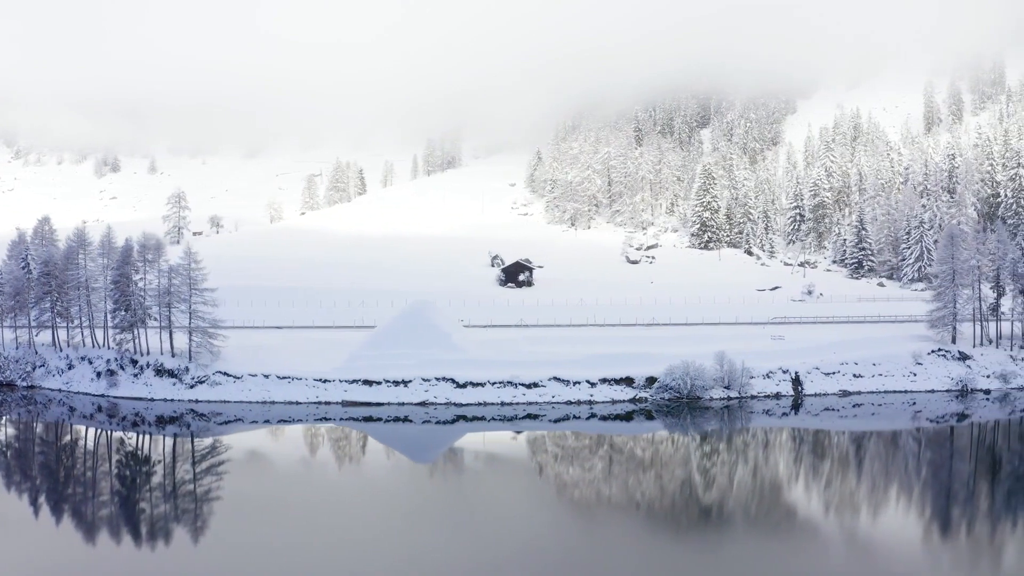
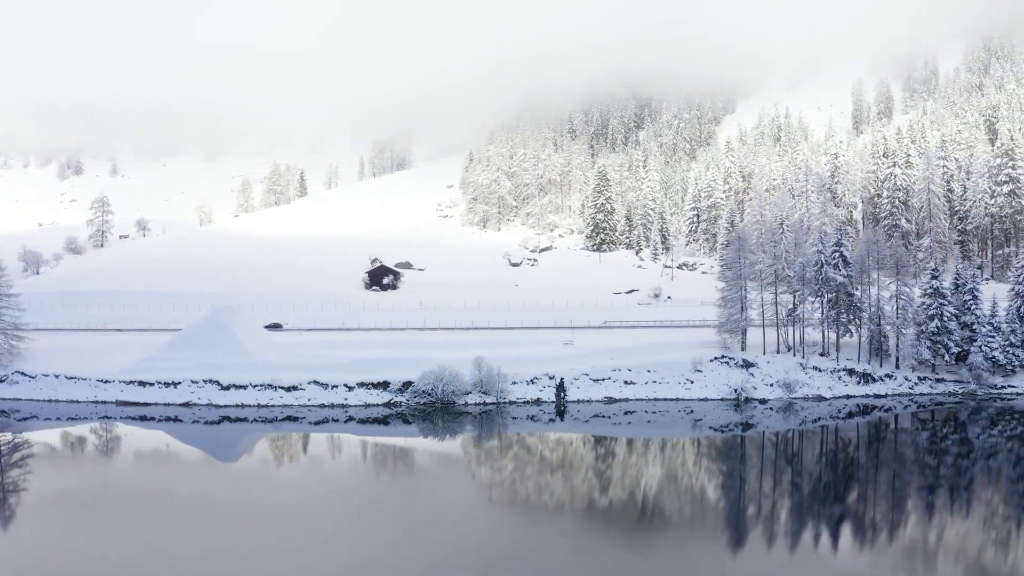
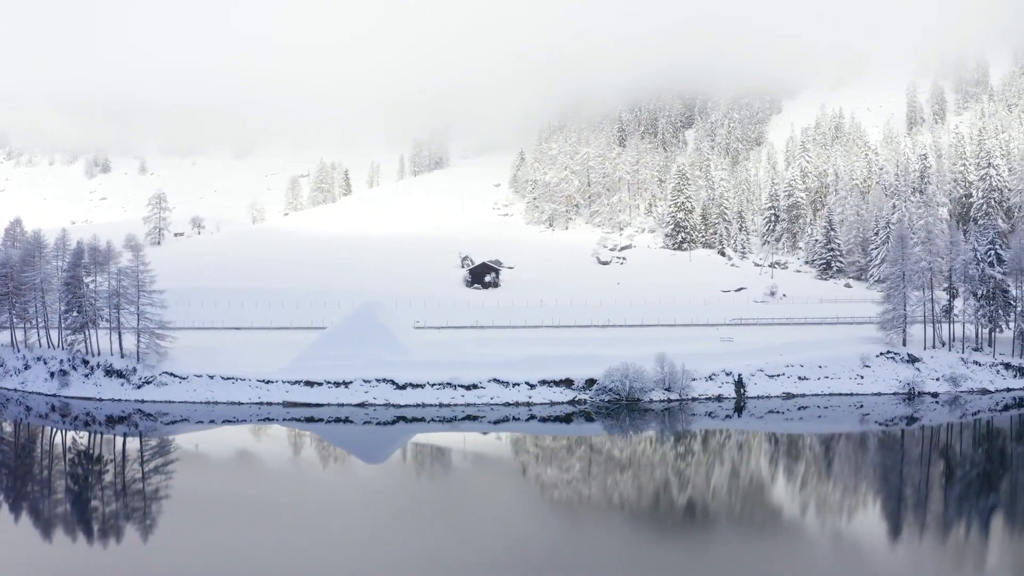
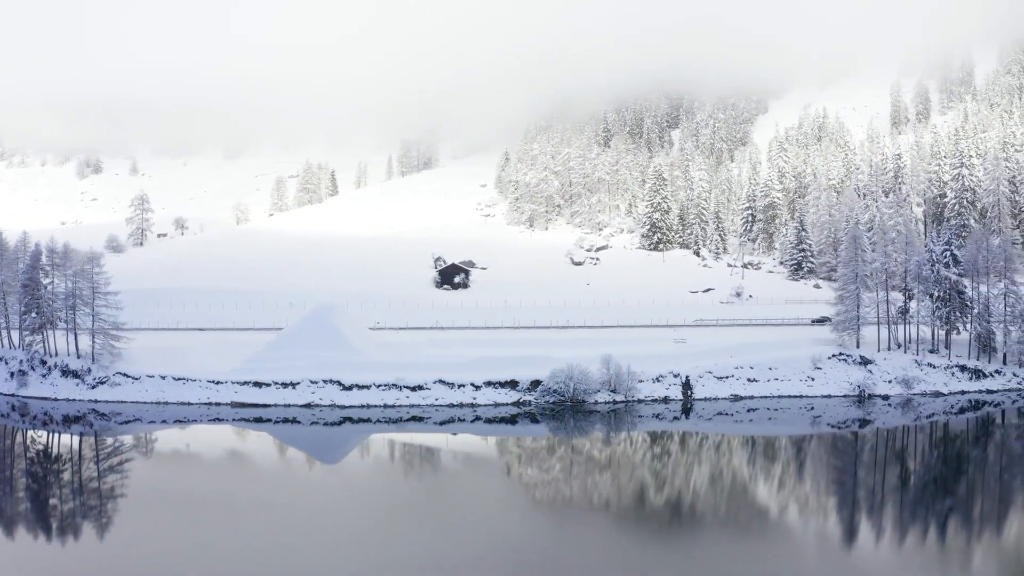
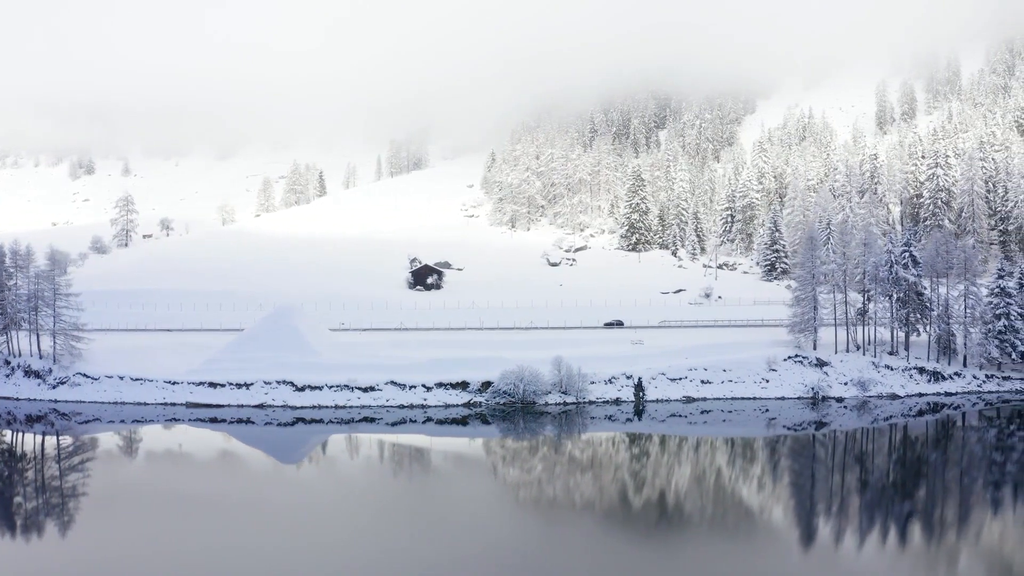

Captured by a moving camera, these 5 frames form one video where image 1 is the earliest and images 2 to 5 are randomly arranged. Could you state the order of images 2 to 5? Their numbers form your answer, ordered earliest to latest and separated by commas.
3, 4, 5, 2
